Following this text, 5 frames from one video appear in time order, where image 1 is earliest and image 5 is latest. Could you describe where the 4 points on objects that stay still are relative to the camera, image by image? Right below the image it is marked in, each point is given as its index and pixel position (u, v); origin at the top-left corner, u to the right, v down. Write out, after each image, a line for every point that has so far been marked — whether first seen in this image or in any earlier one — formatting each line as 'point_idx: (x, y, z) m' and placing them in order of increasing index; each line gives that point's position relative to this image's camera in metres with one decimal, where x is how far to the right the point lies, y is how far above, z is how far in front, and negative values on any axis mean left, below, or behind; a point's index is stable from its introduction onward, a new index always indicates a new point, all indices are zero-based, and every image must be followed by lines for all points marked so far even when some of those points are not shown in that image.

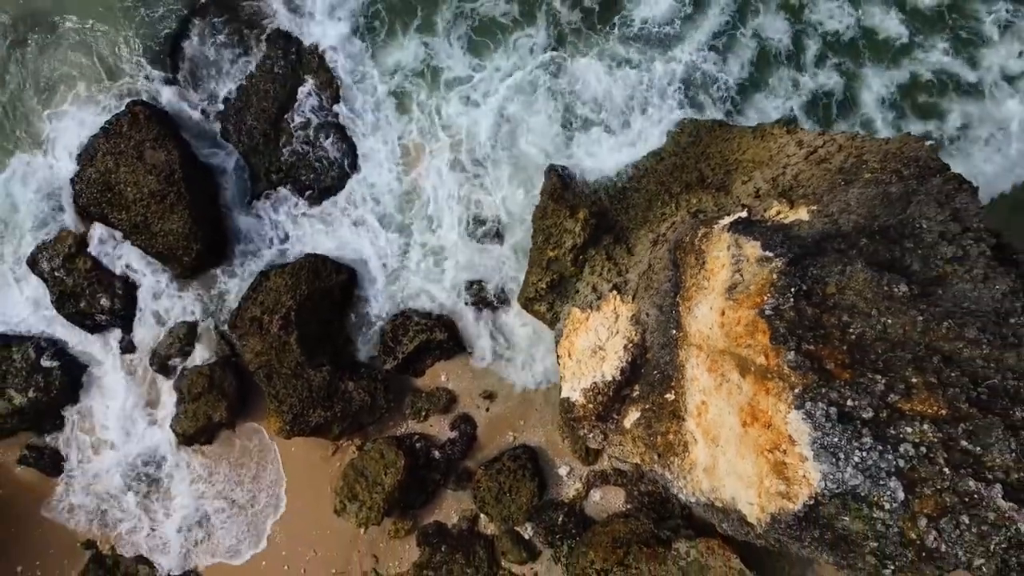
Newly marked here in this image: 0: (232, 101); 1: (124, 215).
0: (-5.5, +3.7, +14.3) m
1: (-7.5, +1.4, +14.0) m
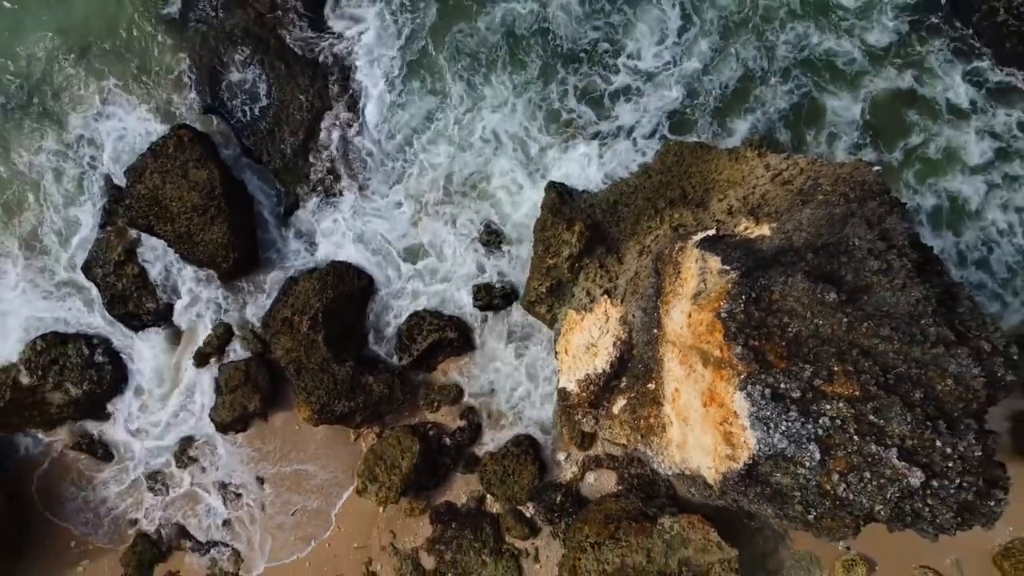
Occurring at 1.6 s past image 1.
0: (-5.5, +3.6, +16.0) m
1: (-7.4, +1.3, +15.8) m
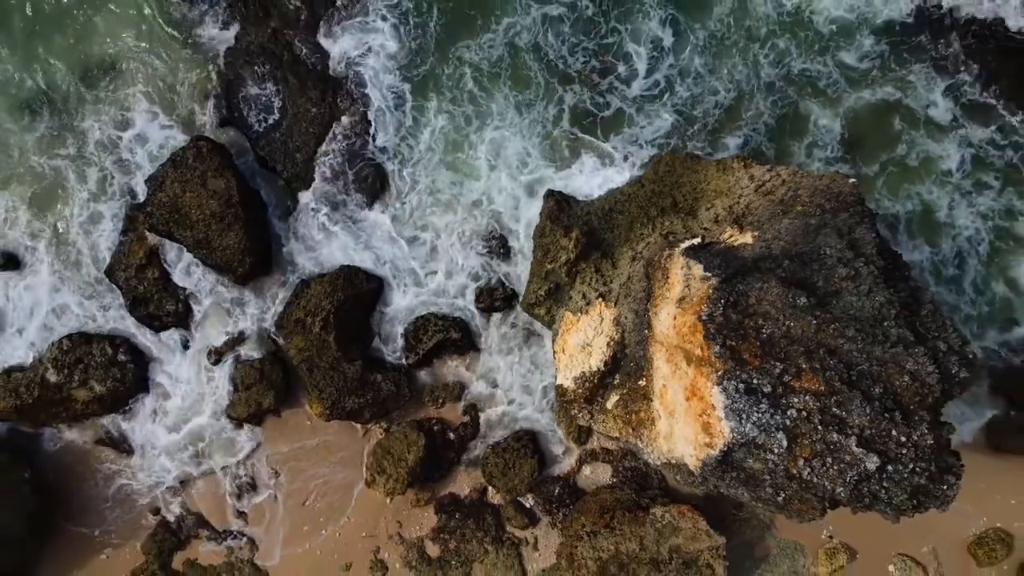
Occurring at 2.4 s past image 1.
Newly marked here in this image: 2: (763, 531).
0: (-5.4, +3.5, +16.9) m
1: (-7.4, +1.3, +16.7) m
2: (+5.7, -5.5, +16.6) m
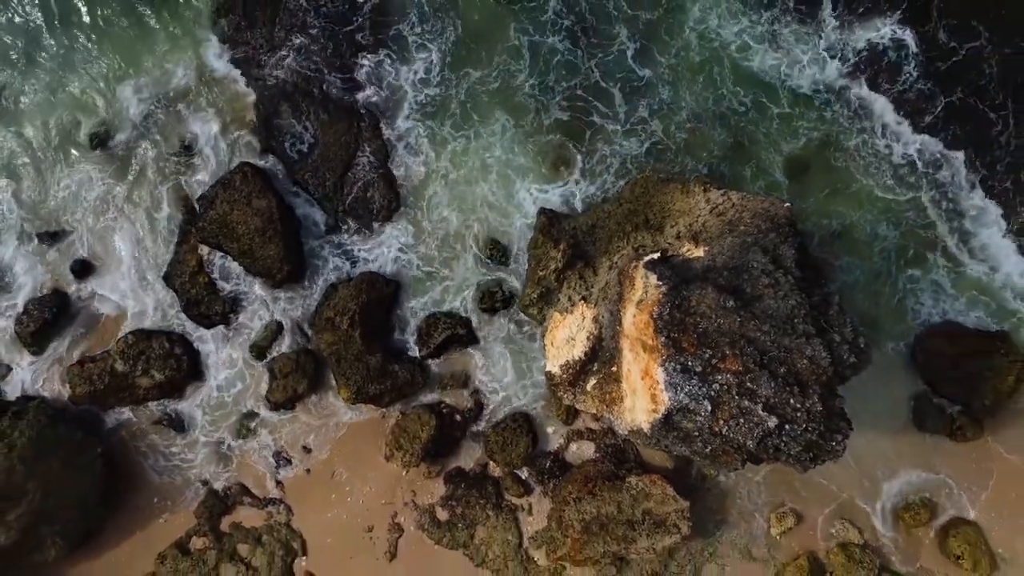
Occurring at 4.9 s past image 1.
0: (-5.5, +3.5, +19.9) m
1: (-7.5, +1.2, +19.7) m
2: (+5.7, -5.6, +19.6) m
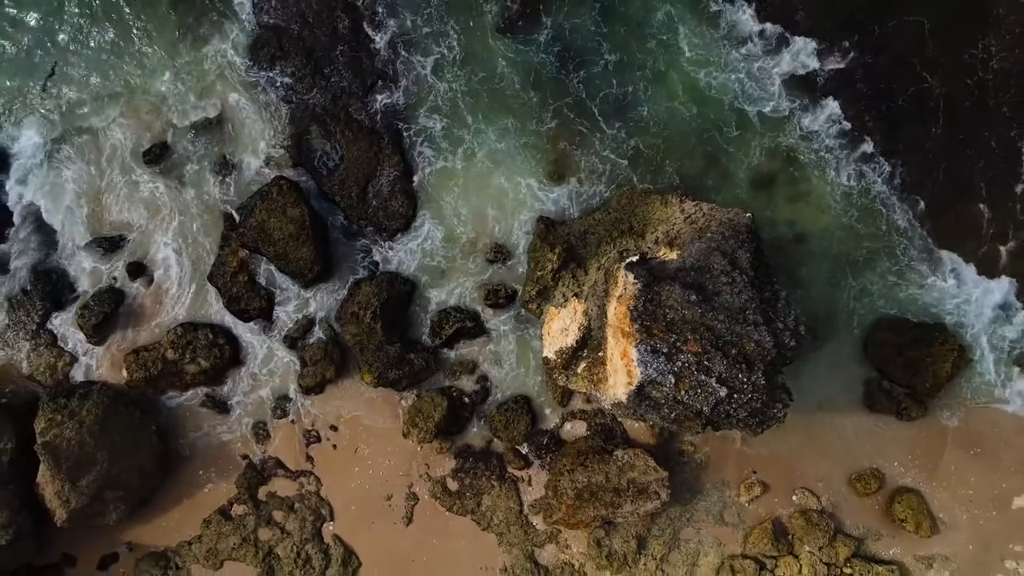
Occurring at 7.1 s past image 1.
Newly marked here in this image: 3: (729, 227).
0: (-5.5, +3.5, +22.7) m
1: (-7.4, +1.2, +22.5) m
2: (+5.7, -5.6, +22.5) m
3: (+6.0, +1.7, +19.8) m
